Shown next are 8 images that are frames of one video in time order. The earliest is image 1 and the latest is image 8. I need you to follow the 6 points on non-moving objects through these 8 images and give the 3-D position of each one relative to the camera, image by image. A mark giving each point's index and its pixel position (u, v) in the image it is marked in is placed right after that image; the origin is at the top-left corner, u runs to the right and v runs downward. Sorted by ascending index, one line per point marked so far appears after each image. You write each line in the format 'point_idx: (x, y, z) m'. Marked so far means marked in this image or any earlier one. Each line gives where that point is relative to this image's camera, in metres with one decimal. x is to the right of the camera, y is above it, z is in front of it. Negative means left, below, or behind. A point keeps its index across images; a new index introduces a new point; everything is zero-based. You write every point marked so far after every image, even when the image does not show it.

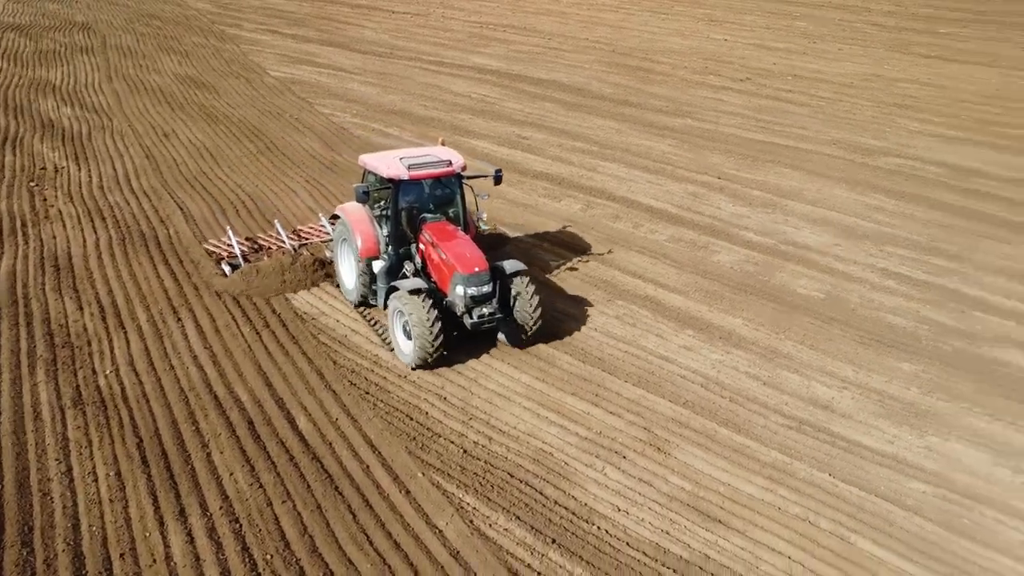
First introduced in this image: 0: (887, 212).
0: (+5.7, +1.2, +13.2) m
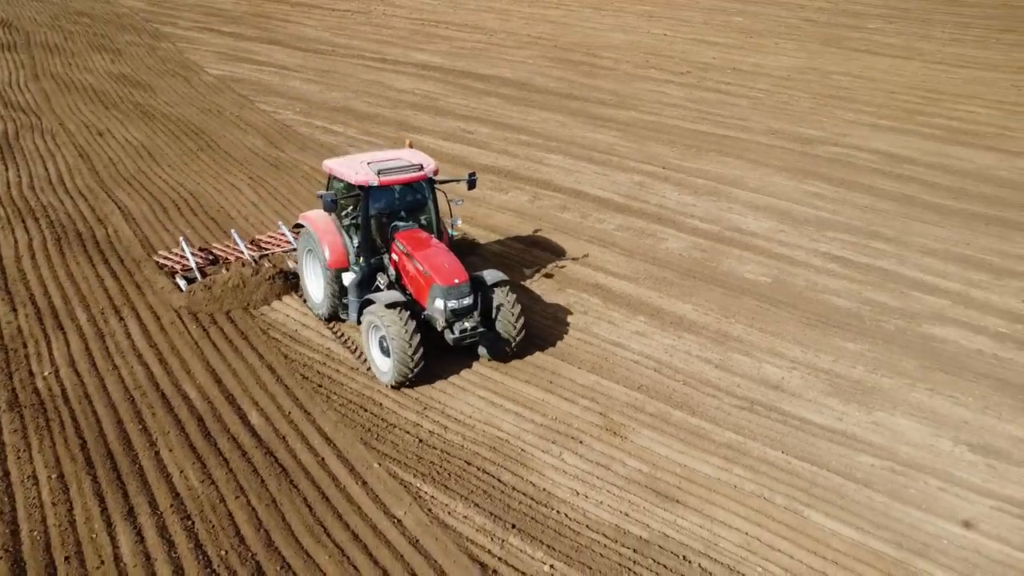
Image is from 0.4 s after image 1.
0: (+4.9, +1.4, +13.5) m
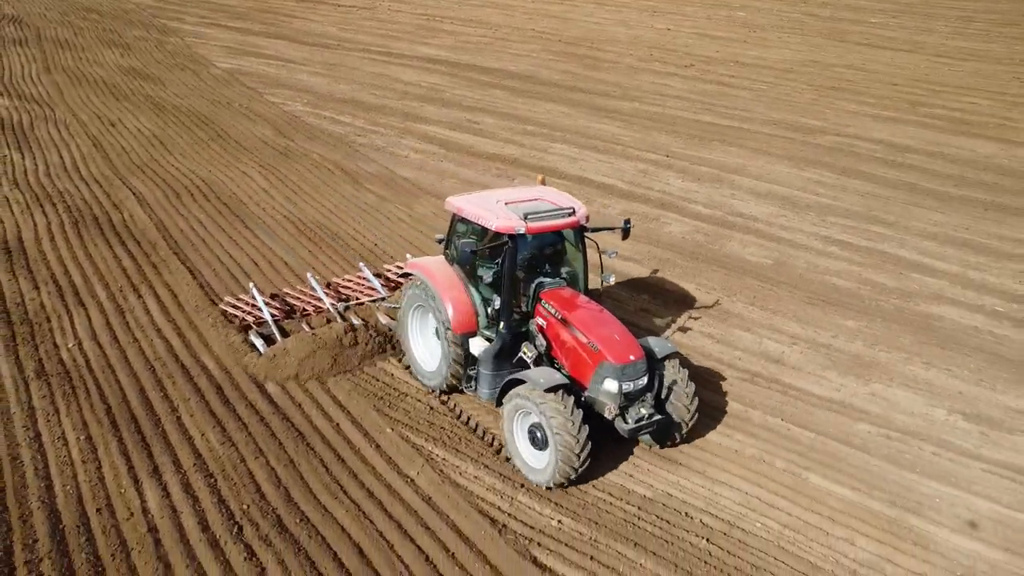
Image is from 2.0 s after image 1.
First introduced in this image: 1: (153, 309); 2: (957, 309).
0: (+5.0, +1.7, +13.7) m
1: (-3.5, -0.2, +8.6) m
2: (+4.9, -0.2, +9.3) m
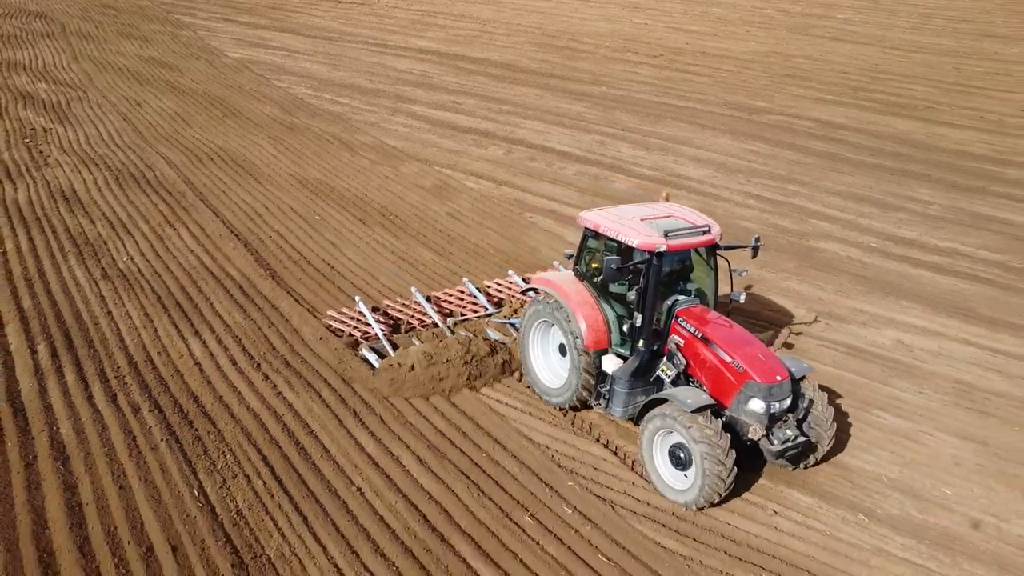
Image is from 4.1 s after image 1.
0: (+4.5, +2.5, +15.9) m
1: (-4.1, +0.6, +10.8) m
2: (+4.4, +0.6, +11.4) m
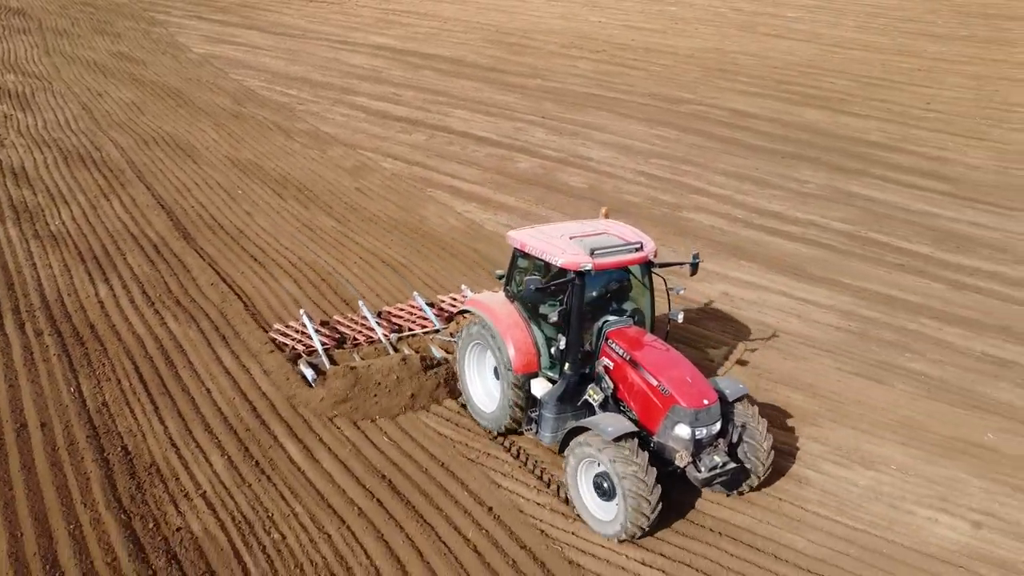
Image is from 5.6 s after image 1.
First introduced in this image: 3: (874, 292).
0: (+3.0, +3.0, +17.3) m
1: (-5.5, +1.2, +12.1) m
2: (+2.9, +1.1, +12.8) m
3: (+4.4, 0.0, +10.4) m
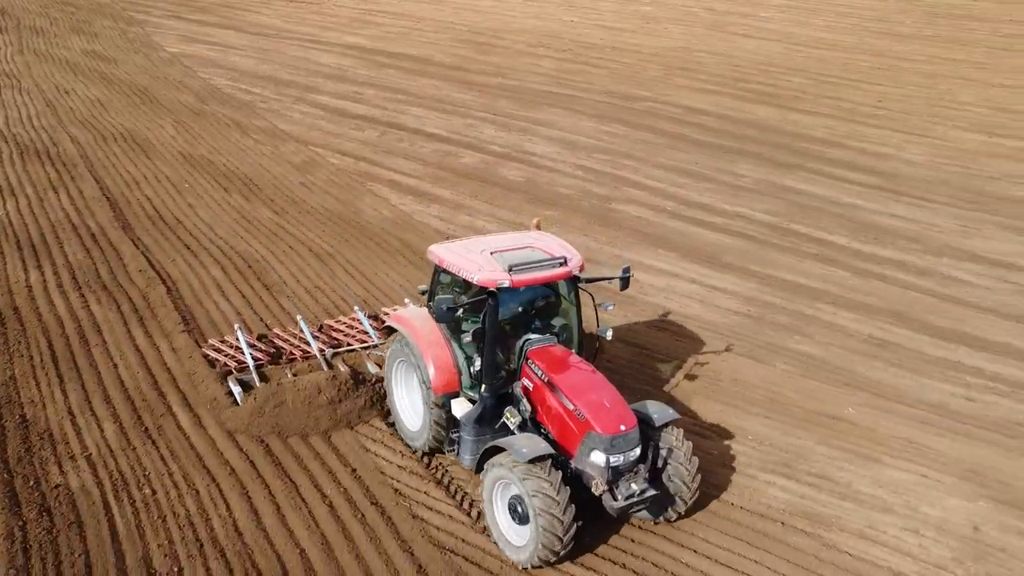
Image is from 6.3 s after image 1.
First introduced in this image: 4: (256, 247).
0: (+2.0, +3.1, +17.7) m
1: (-6.5, +1.3, +12.6) m
2: (+1.9, +1.2, +13.3) m
3: (+3.4, +0.1, +10.9) m
4: (-3.3, +0.5, +11.1) m
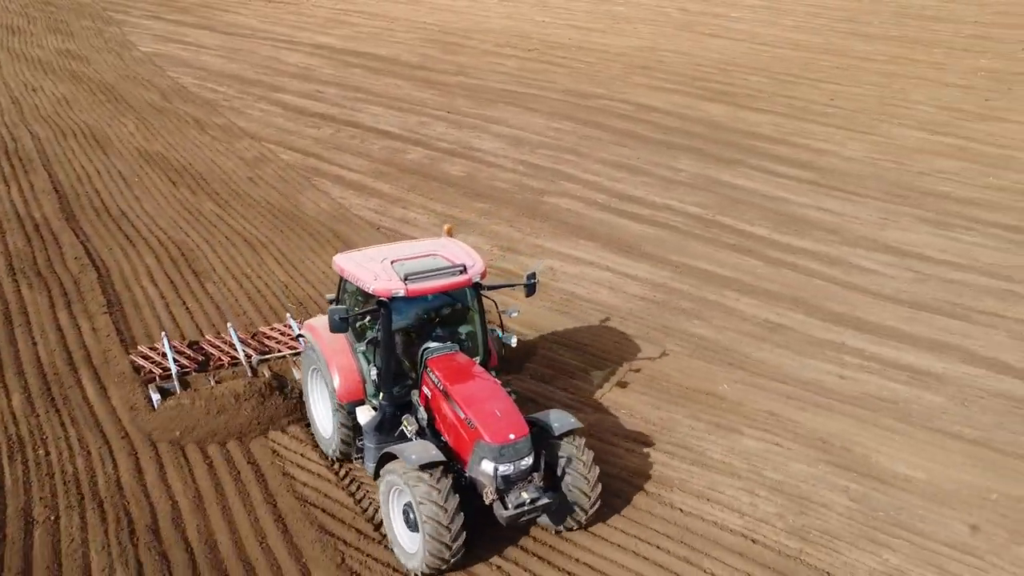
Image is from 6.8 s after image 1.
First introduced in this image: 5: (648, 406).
0: (+1.0, +3.3, +18.3) m
1: (-7.5, +1.5, +13.1) m
2: (+0.9, +1.4, +13.8) m
3: (+2.4, +0.3, +11.4) m
4: (-4.3, +0.7, +11.6) m
5: (+1.2, -1.1, +7.9) m
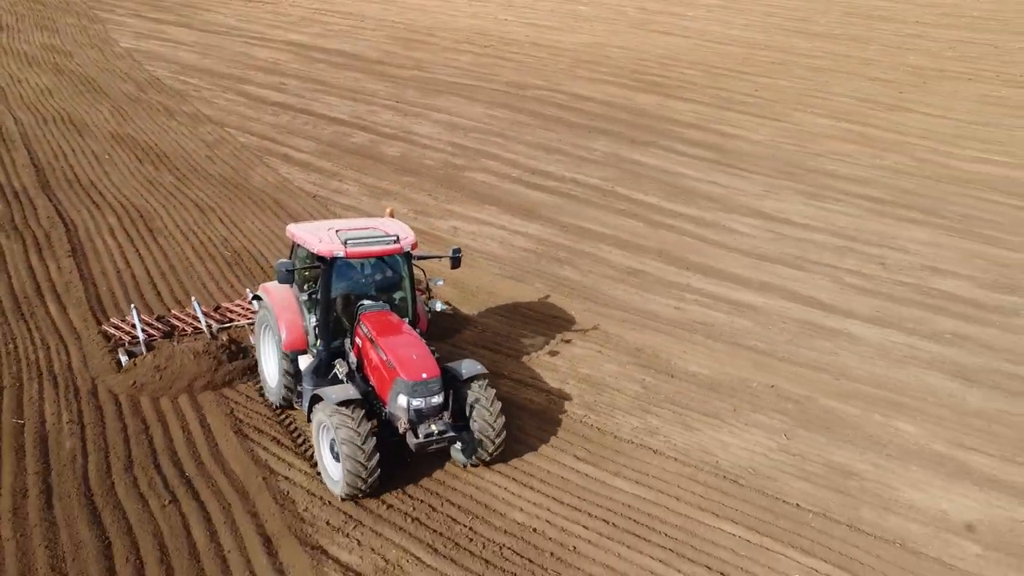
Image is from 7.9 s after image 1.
0: (-0.3, +3.9, +20.1) m
1: (-8.8, +2.1, +15.0) m
2: (-0.4, +2.0, +15.7) m
3: (+1.1, +0.9, +13.3) m
4: (-5.6, +1.3, +13.4) m
5: (-0.1, -0.4, +9.7) m
